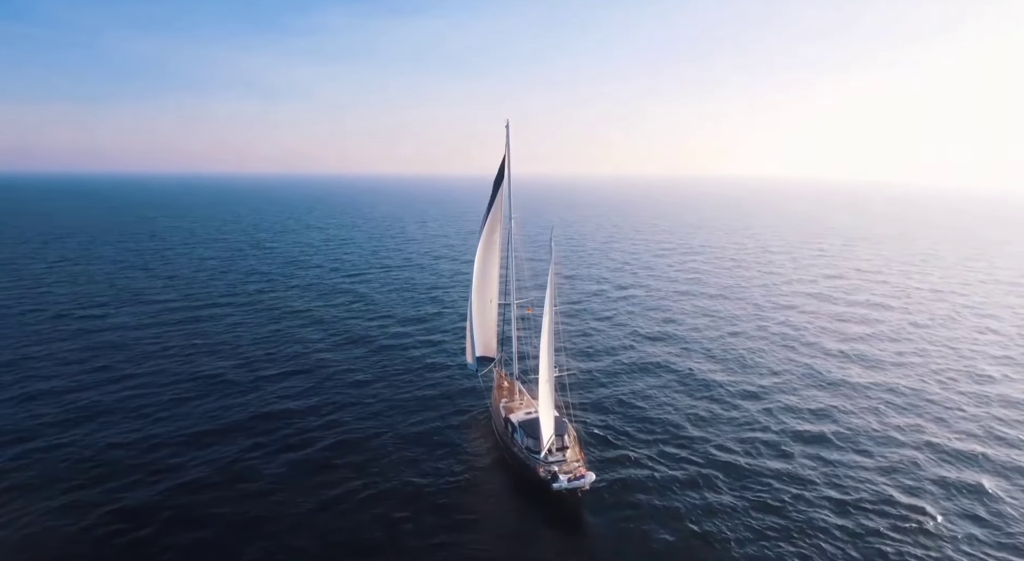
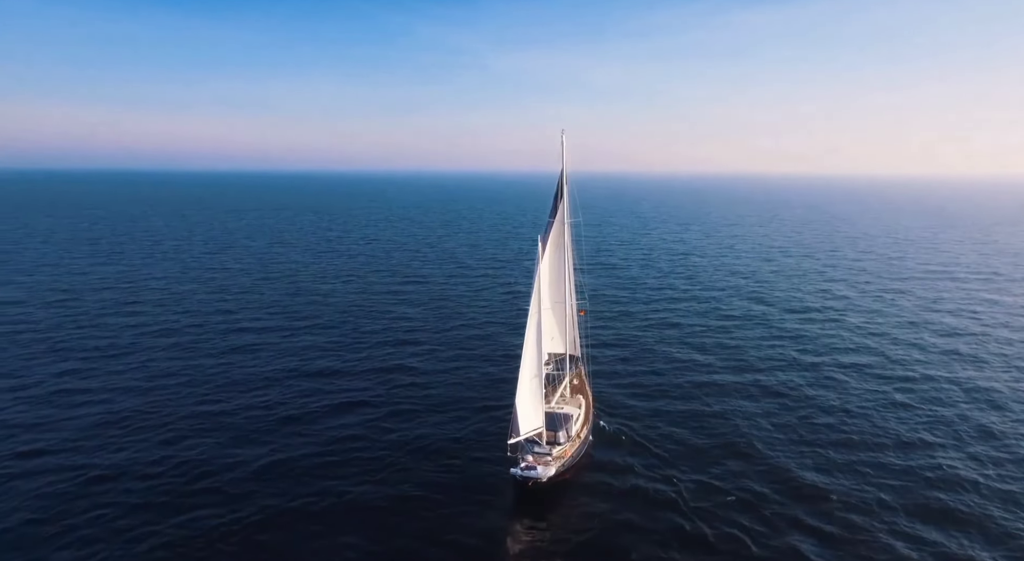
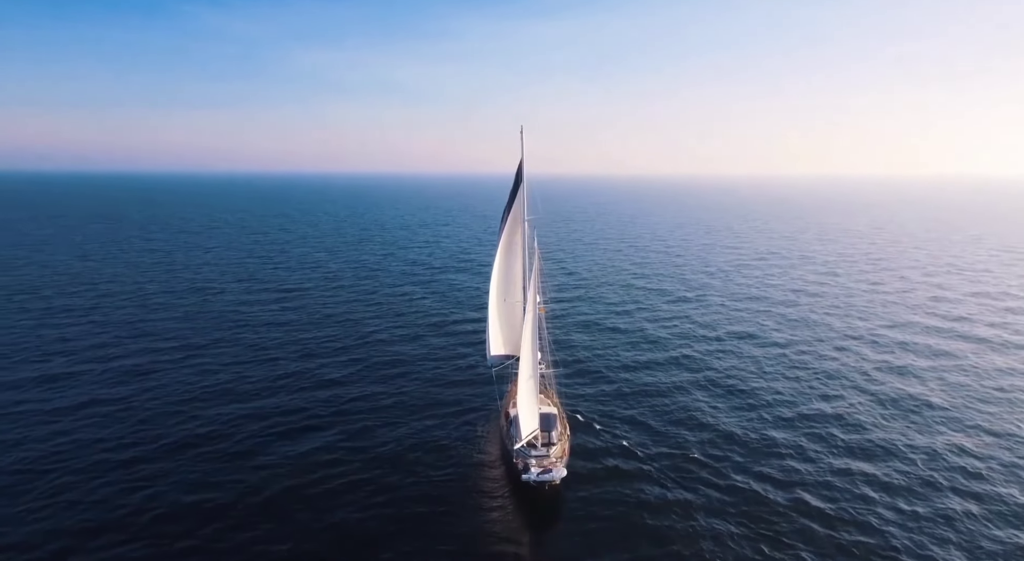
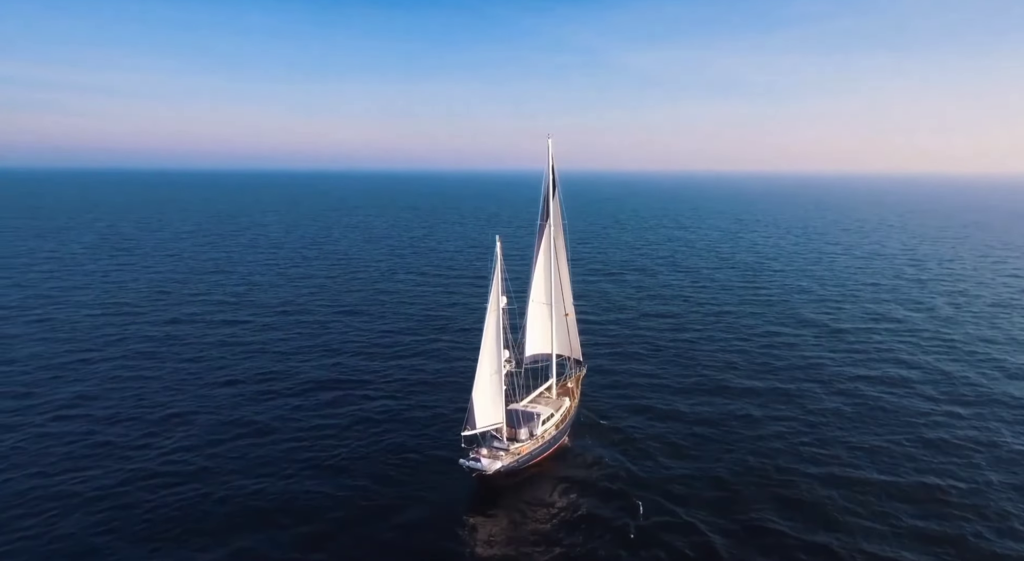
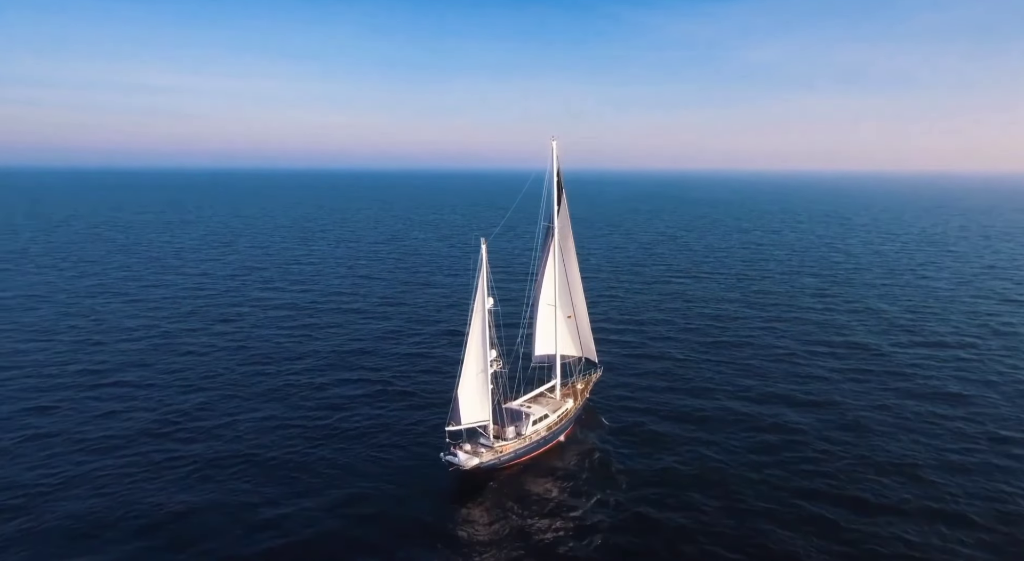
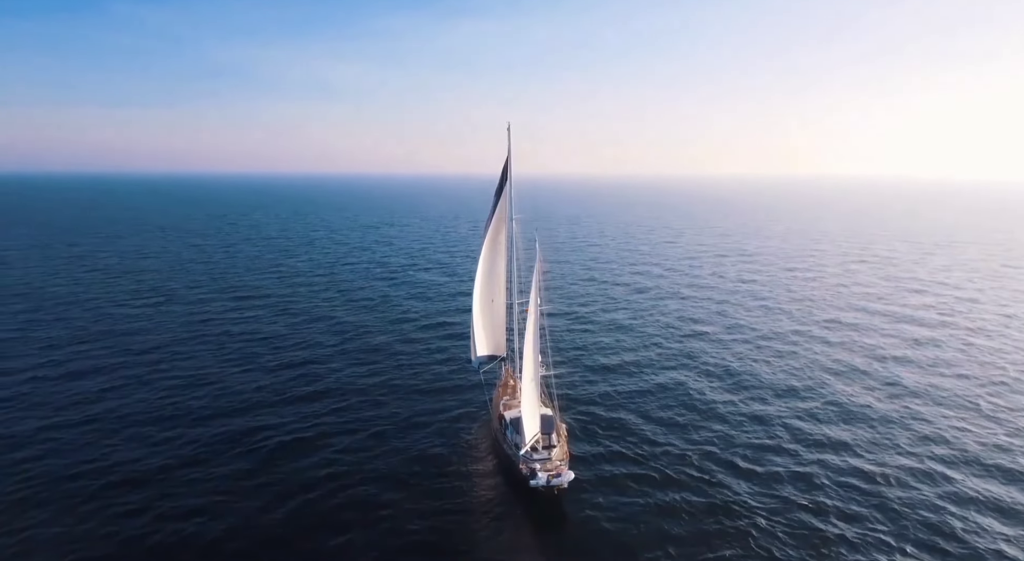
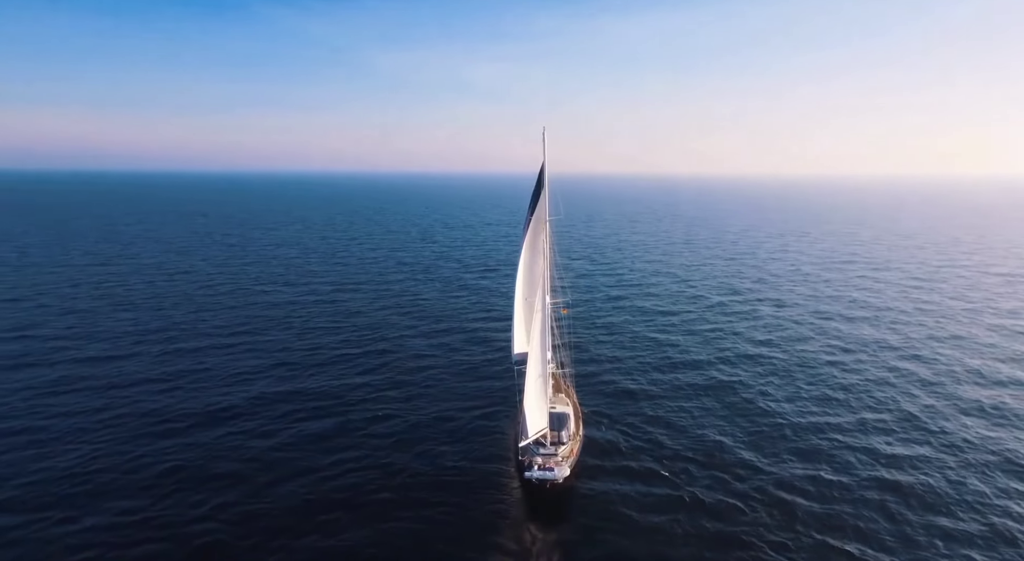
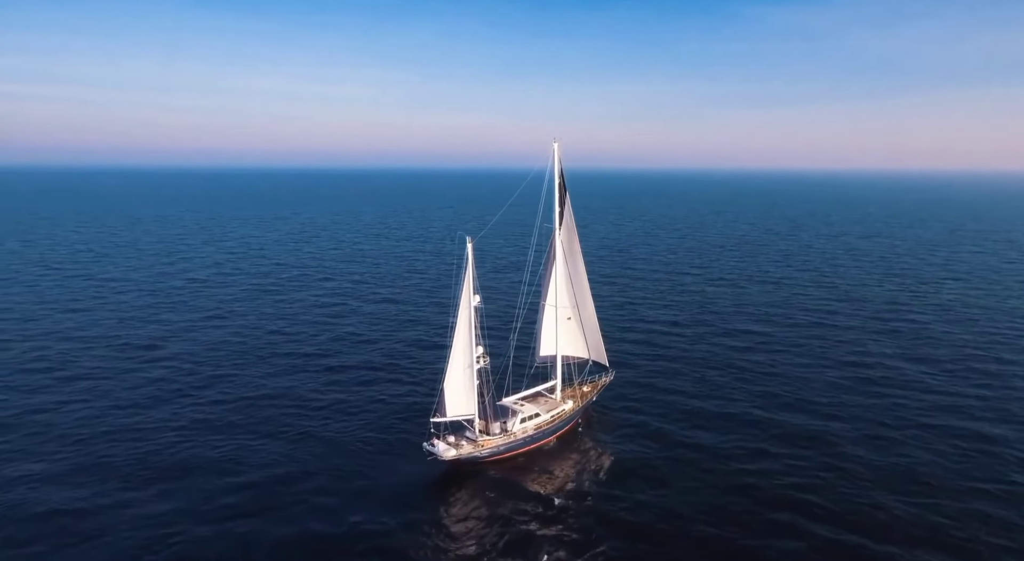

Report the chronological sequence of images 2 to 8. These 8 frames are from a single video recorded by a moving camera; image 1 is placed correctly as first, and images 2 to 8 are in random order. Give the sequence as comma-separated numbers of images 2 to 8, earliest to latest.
6, 3, 7, 2, 4, 5, 8
